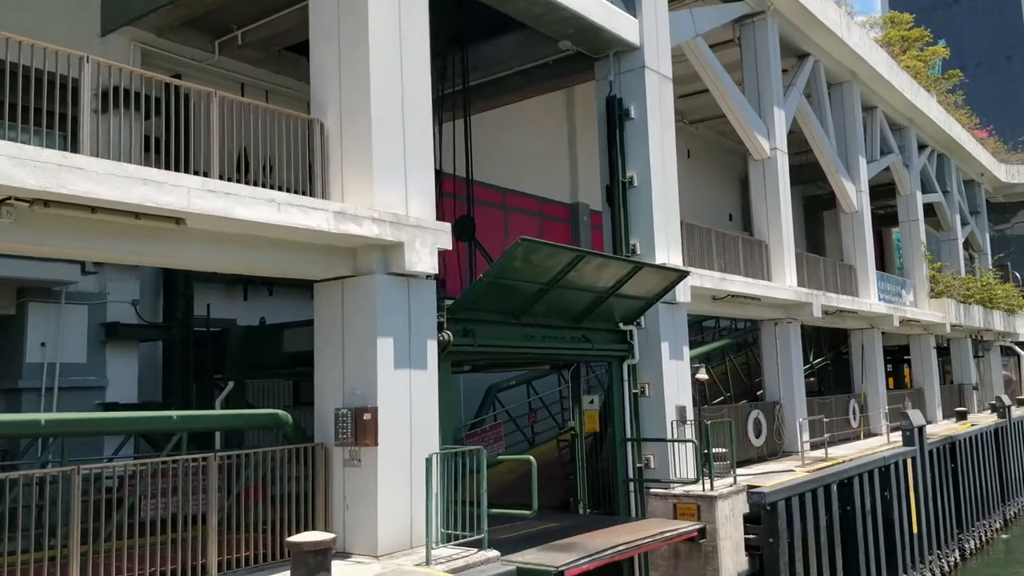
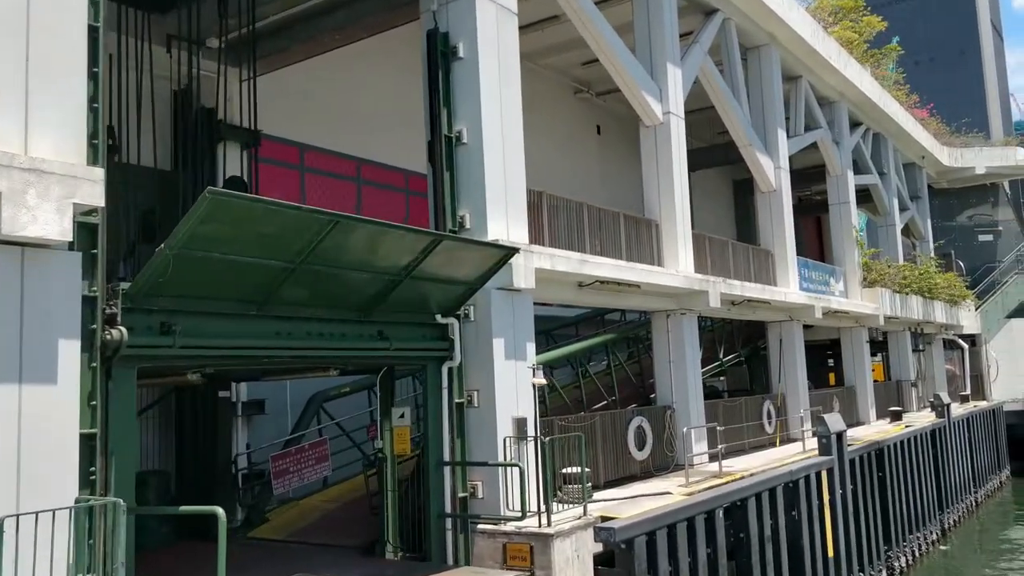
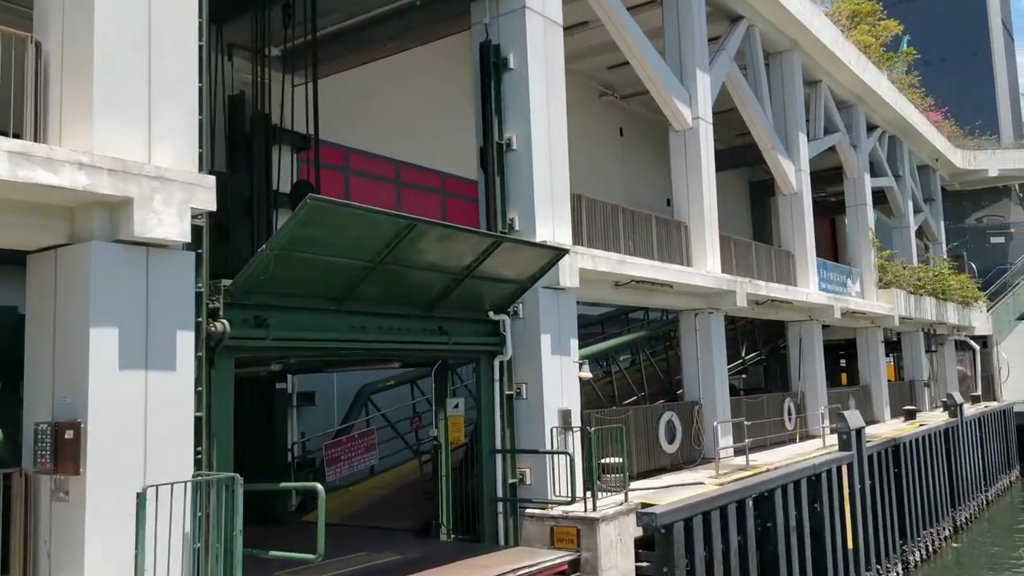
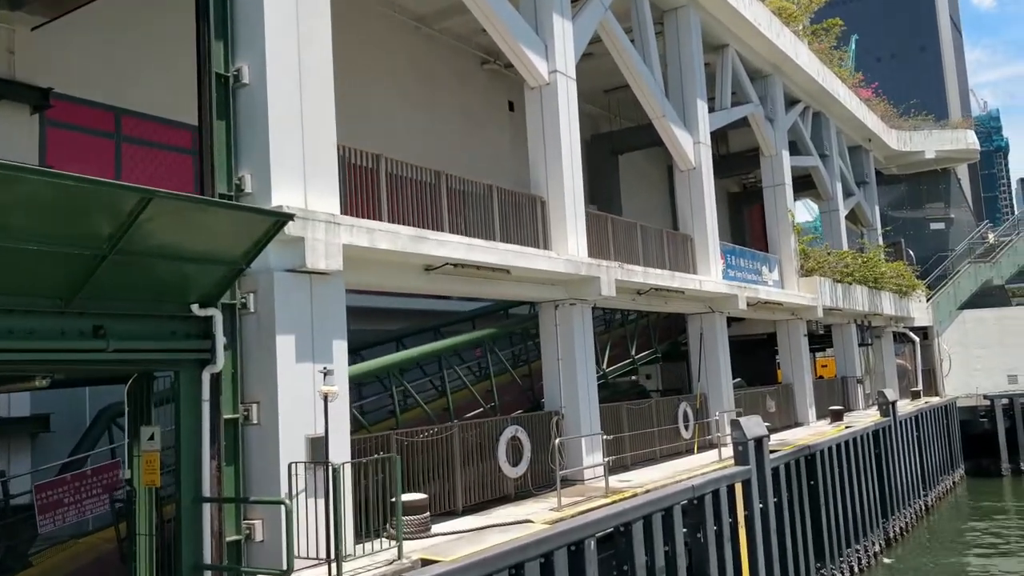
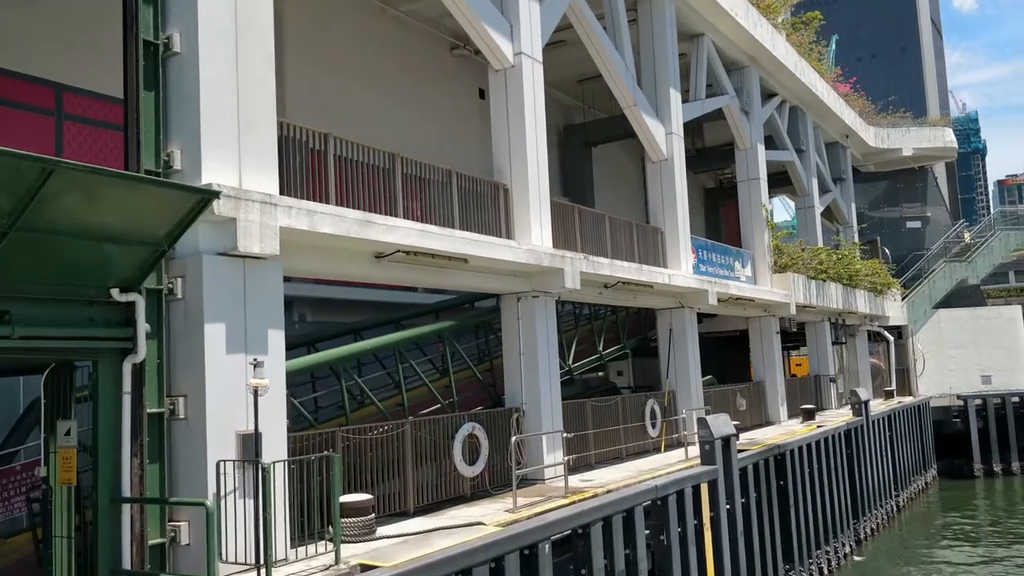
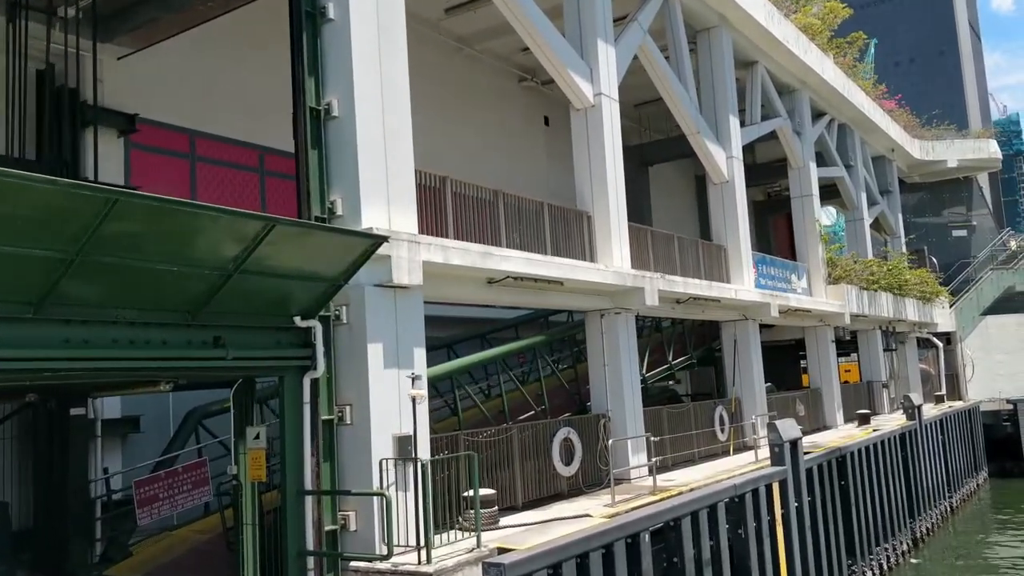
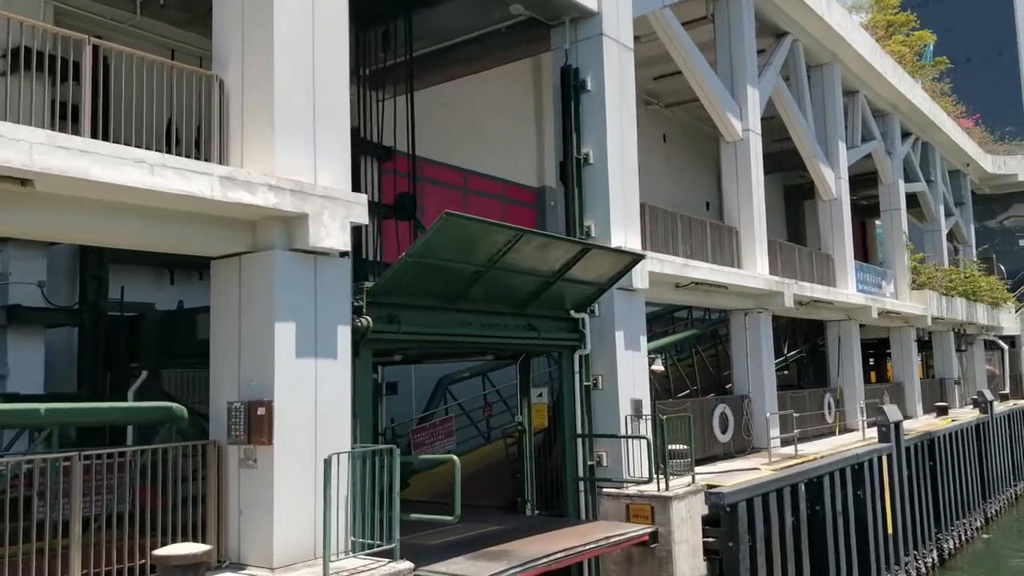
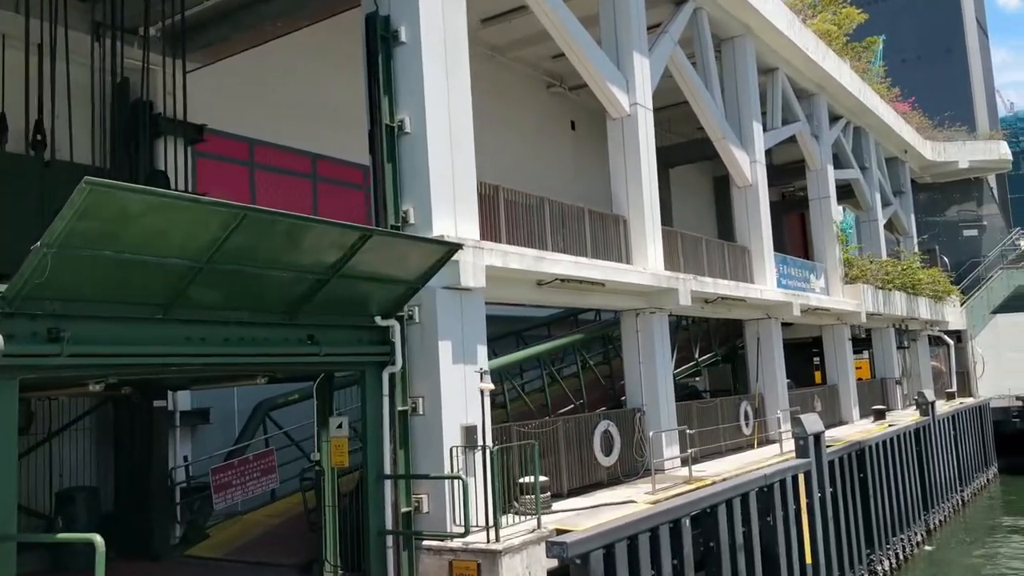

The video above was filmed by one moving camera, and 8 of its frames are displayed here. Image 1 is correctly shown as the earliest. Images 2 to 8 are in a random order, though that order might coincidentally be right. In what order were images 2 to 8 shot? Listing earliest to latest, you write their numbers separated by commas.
7, 3, 2, 8, 6, 4, 5
